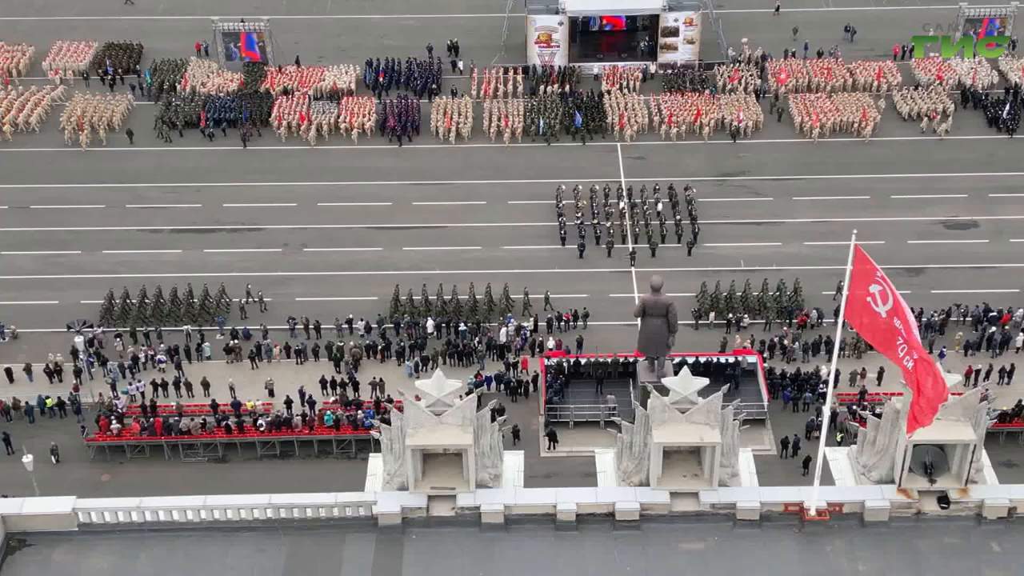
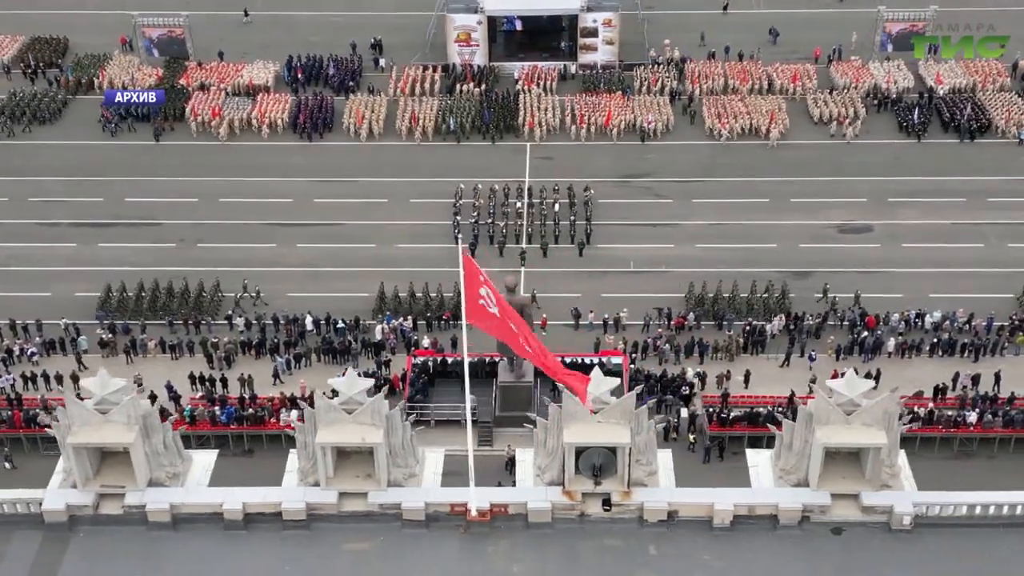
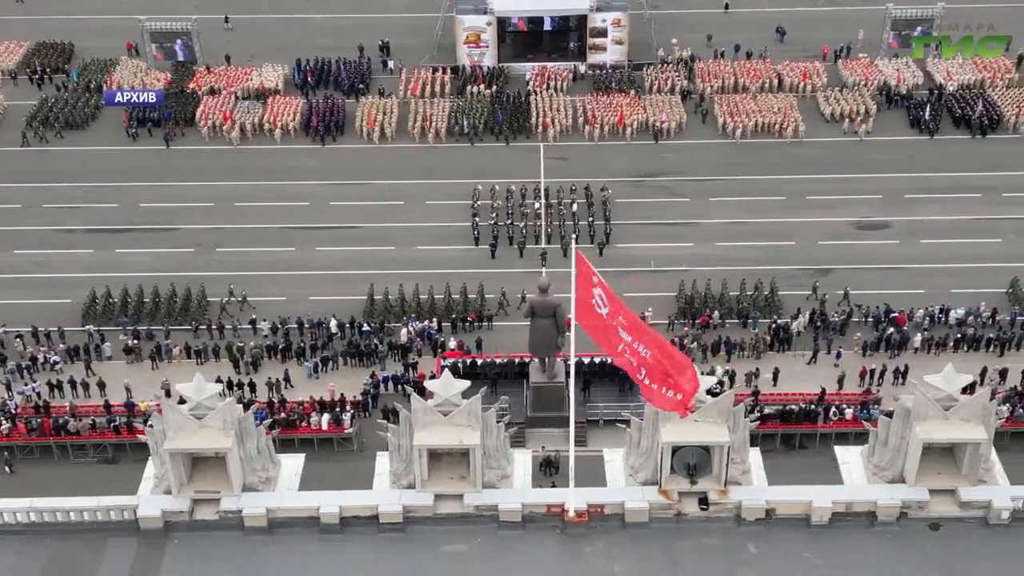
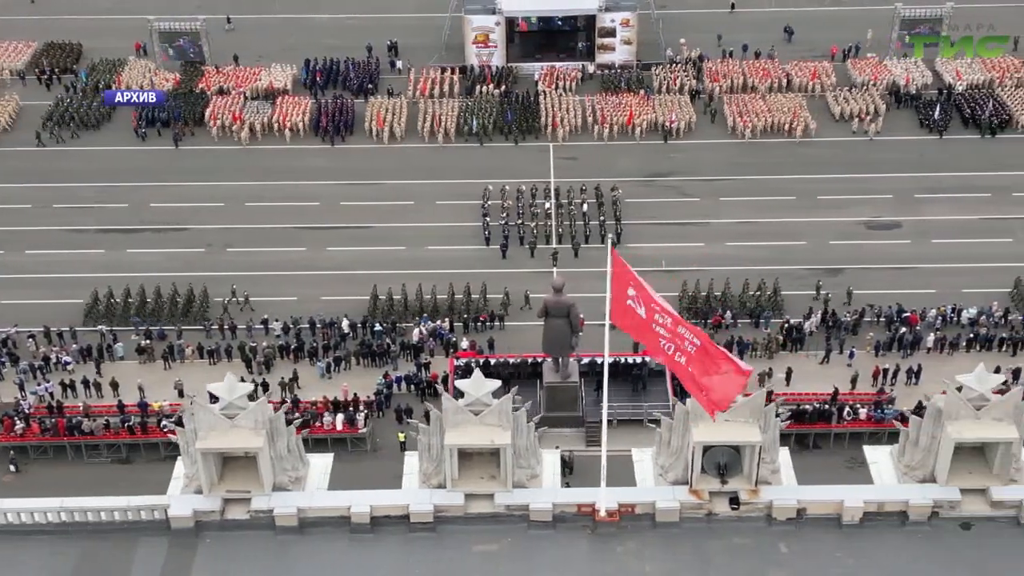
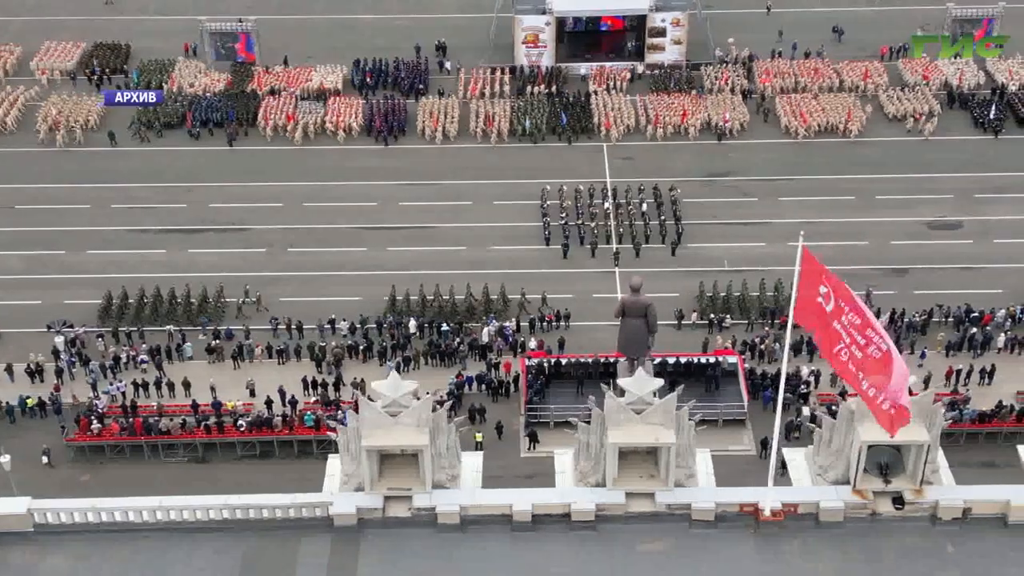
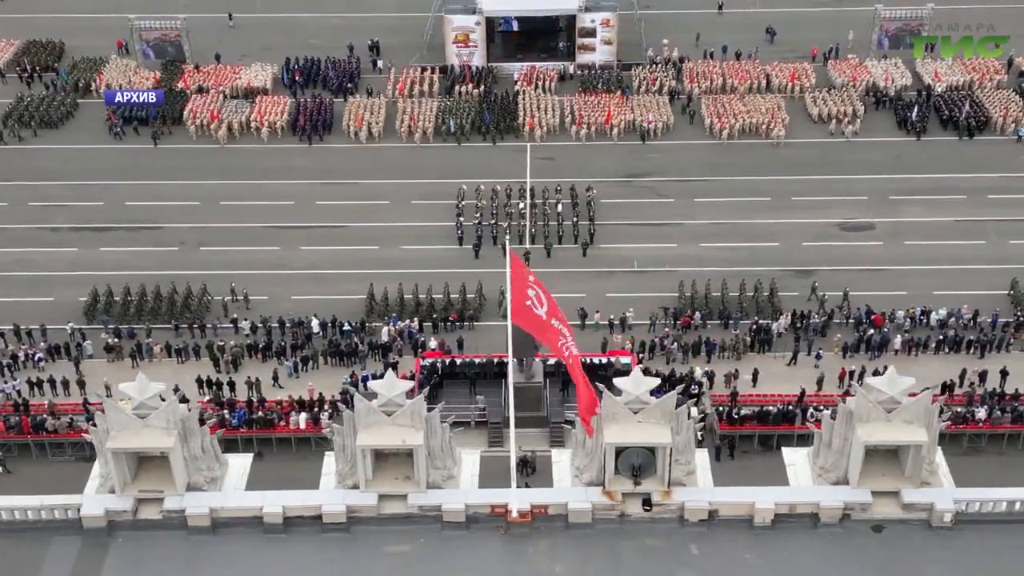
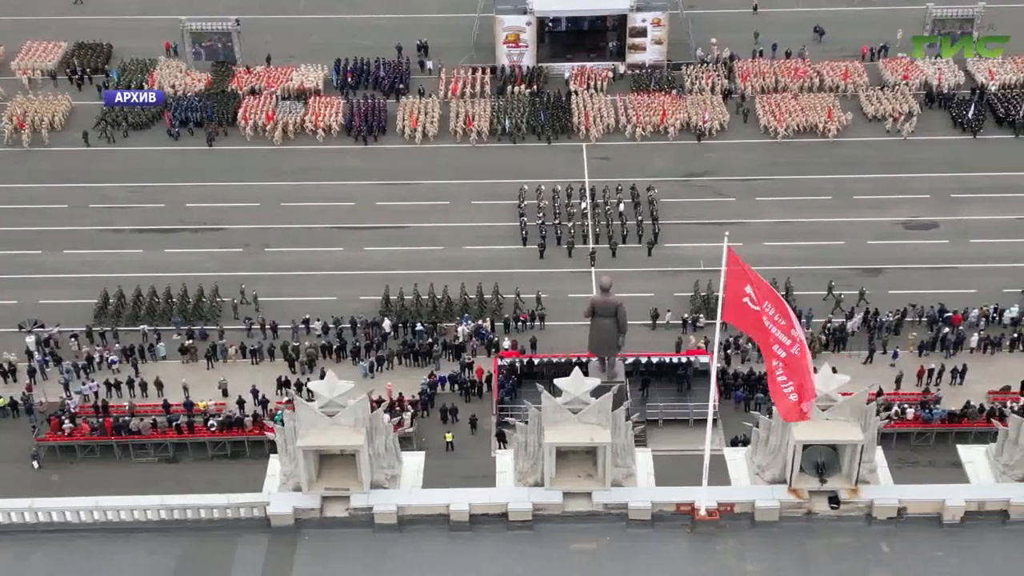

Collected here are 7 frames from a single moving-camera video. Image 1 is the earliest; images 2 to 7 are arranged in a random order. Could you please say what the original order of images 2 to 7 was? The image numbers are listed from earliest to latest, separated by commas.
5, 7, 4, 3, 6, 2
